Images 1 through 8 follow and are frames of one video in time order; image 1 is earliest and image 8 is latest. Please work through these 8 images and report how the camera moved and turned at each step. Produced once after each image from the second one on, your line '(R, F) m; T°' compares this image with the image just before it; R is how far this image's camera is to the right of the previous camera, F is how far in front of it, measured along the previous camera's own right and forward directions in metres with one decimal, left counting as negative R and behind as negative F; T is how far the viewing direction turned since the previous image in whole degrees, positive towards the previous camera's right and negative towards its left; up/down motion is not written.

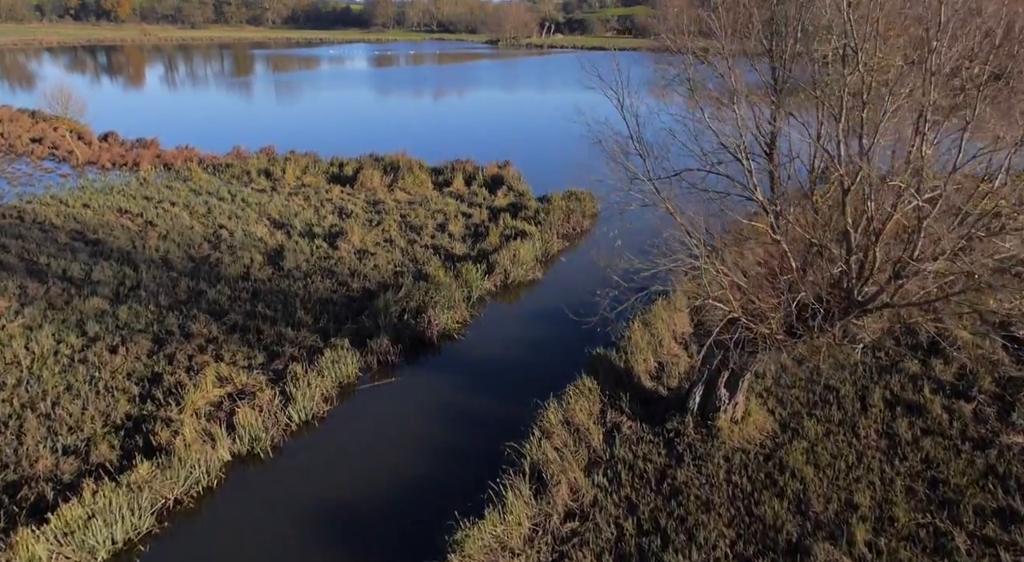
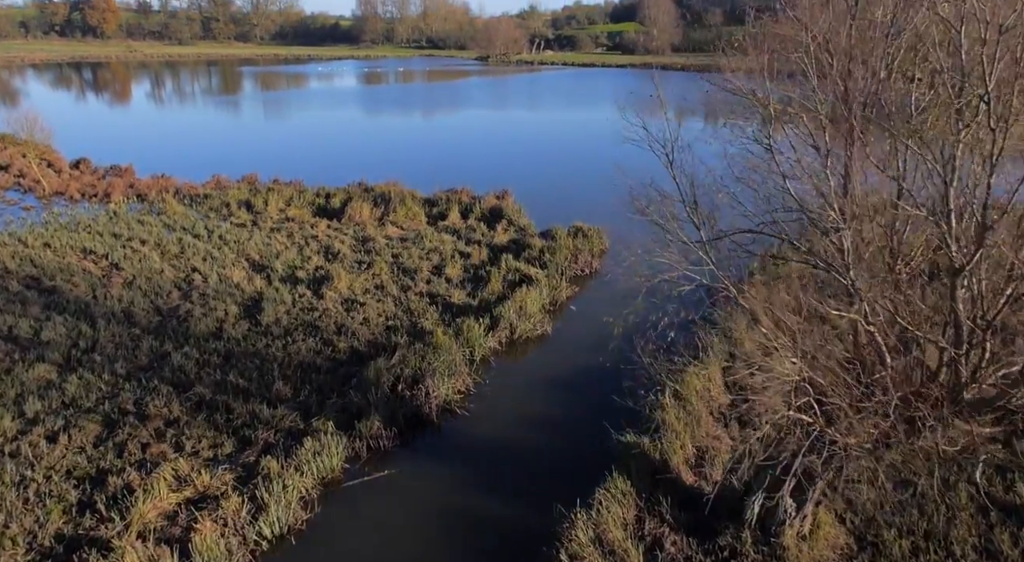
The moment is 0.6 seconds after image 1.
(-0.1, +0.8) m; +1°
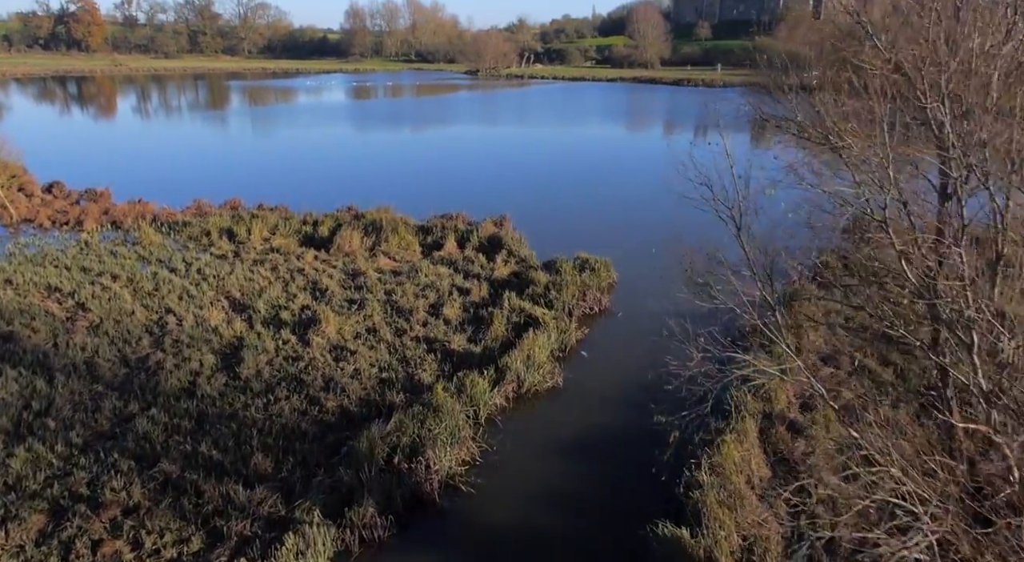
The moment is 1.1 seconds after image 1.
(-0.1, +0.6) m; +1°
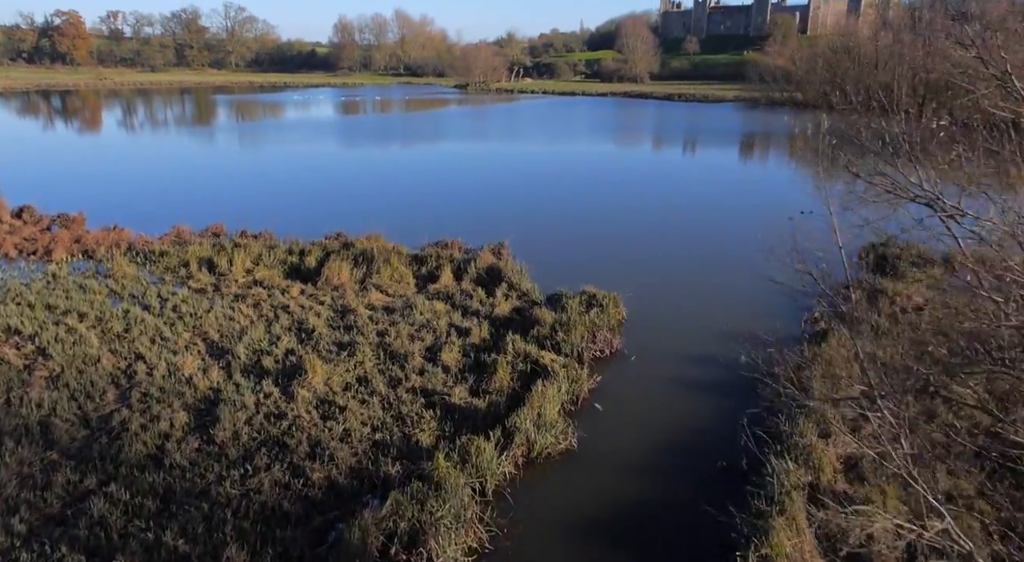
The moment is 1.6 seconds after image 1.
(-0.1, +0.6) m; +1°
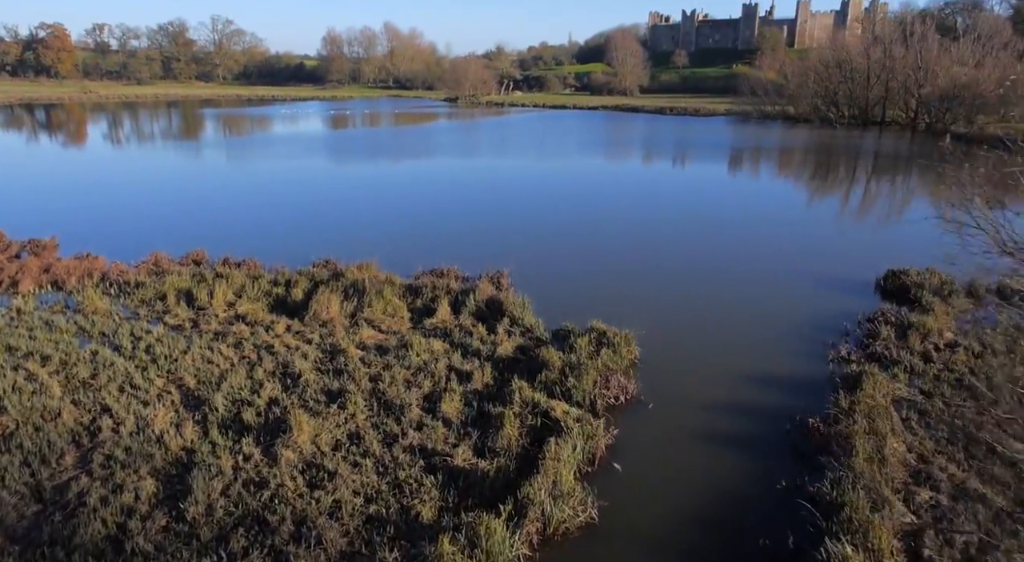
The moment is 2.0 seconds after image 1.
(-0.1, +0.6) m; +1°
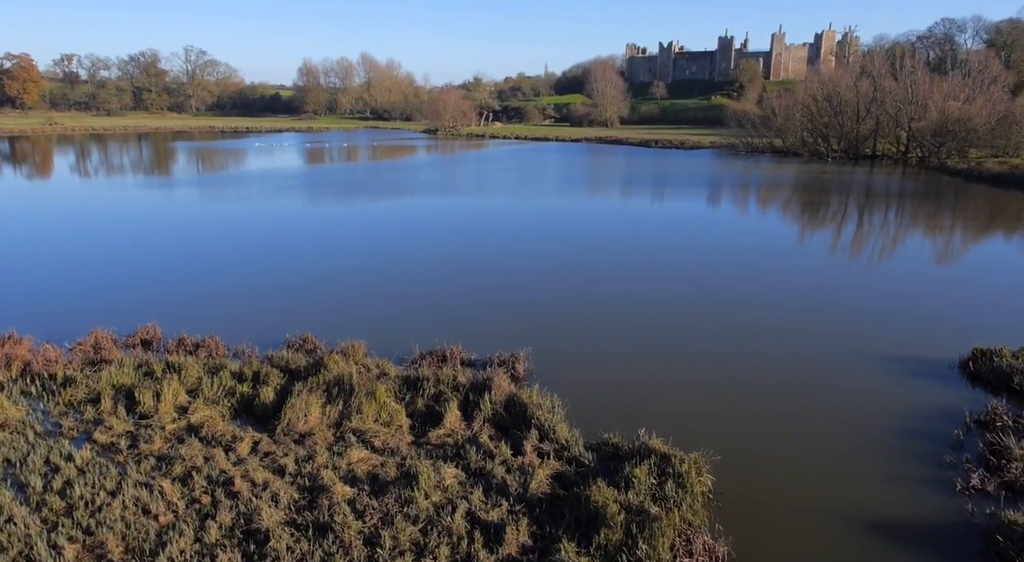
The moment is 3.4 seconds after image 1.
(-0.5, +1.7) m; +2°
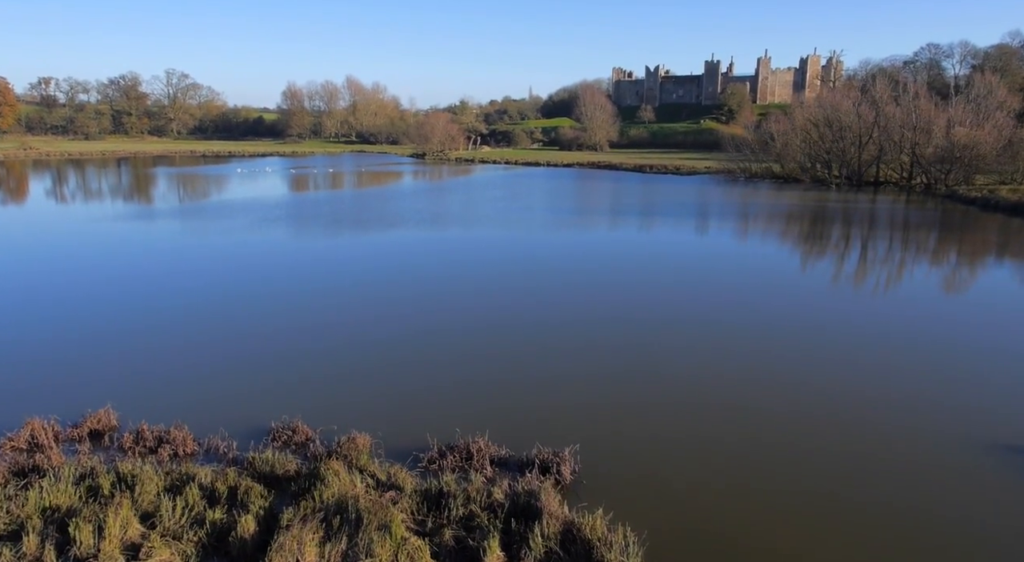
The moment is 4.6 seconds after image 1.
(-0.5, +1.7) m; +1°
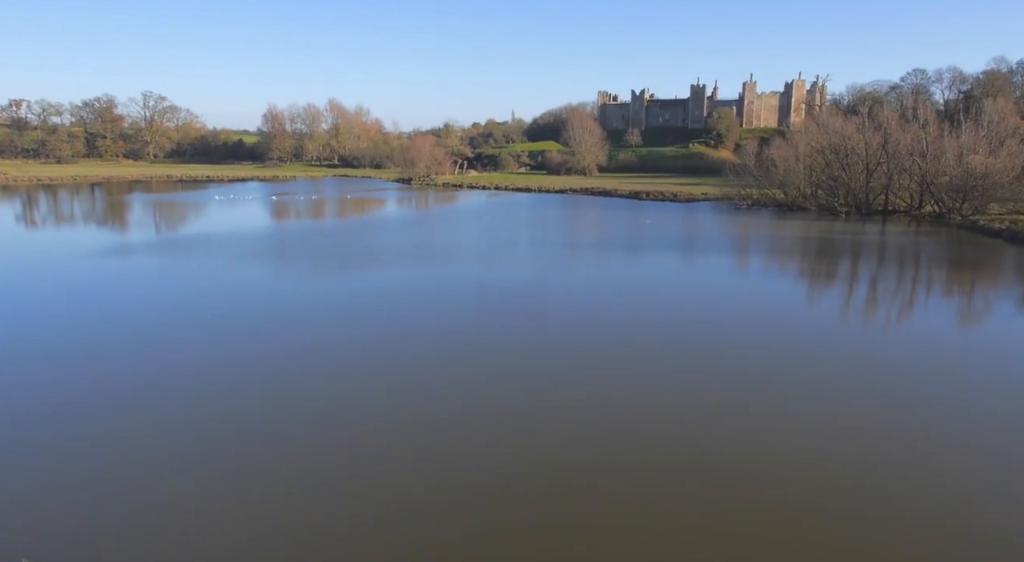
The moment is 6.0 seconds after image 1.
(-0.7, +2.1) m; +1°
